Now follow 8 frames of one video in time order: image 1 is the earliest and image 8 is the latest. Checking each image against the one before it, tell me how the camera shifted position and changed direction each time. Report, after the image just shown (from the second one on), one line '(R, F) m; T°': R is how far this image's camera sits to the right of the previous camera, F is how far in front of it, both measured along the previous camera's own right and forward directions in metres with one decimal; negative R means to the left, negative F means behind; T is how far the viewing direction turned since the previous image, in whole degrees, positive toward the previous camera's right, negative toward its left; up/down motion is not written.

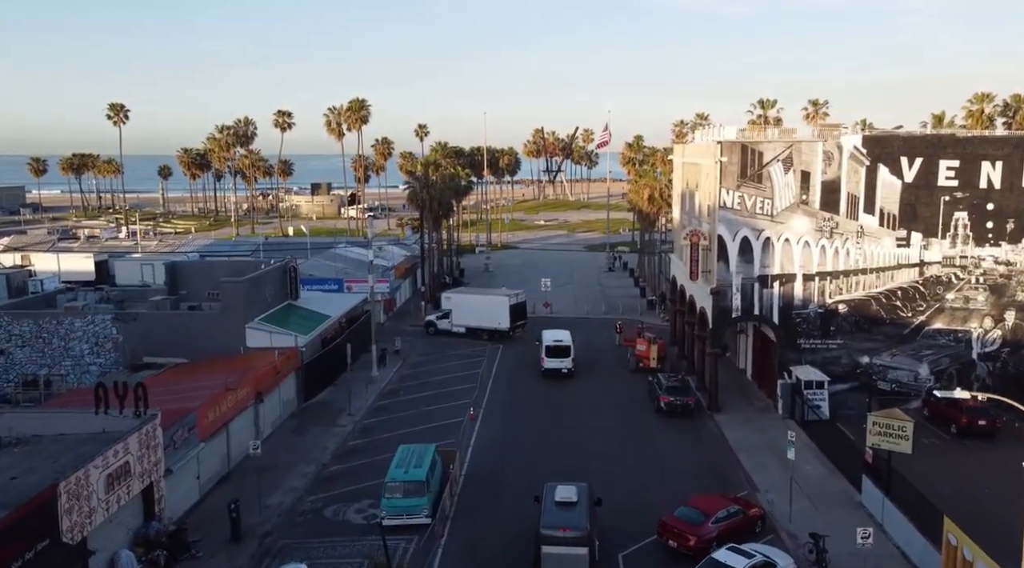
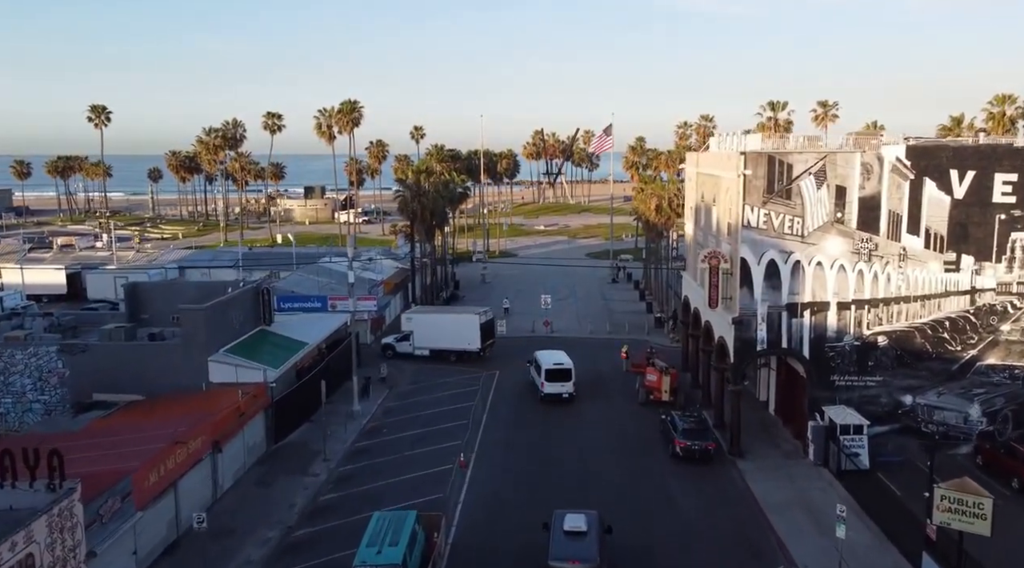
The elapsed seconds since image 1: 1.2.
(+0.1, +4.0) m; 0°
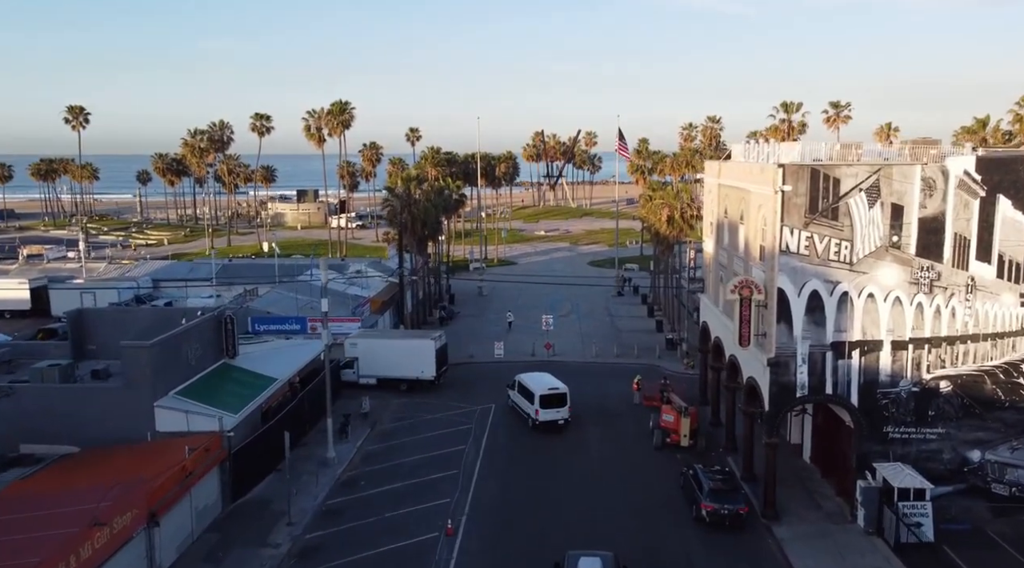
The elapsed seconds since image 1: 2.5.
(+0.1, +4.5) m; 0°
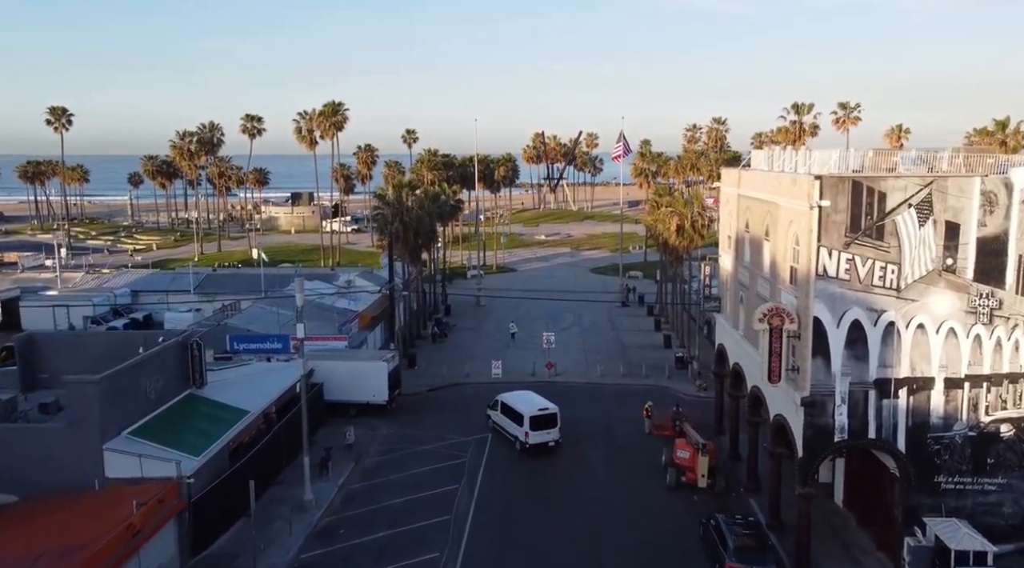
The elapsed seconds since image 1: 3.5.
(+0.1, +3.2) m; 0°
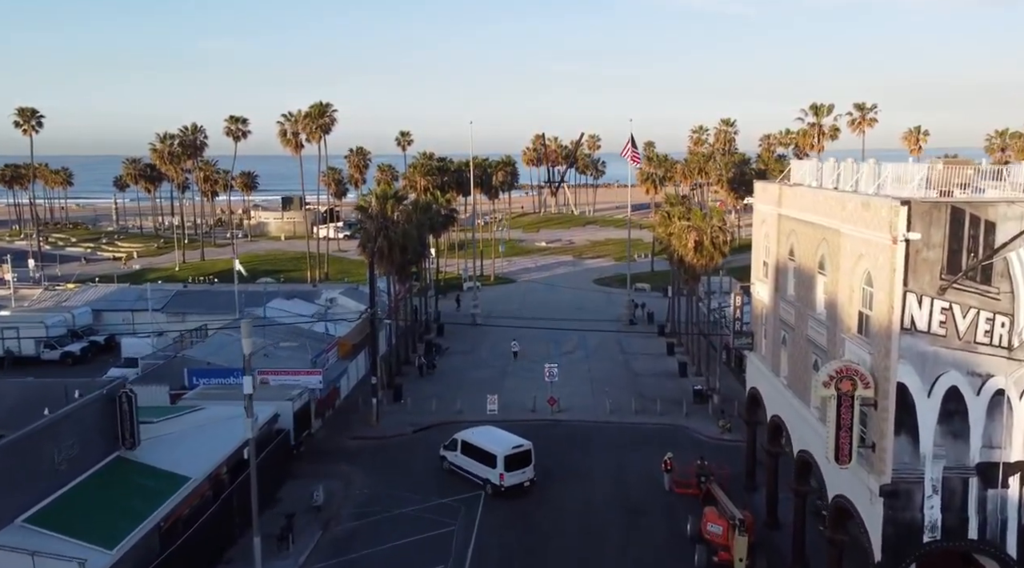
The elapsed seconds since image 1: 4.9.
(+0.1, +5.1) m; 0°
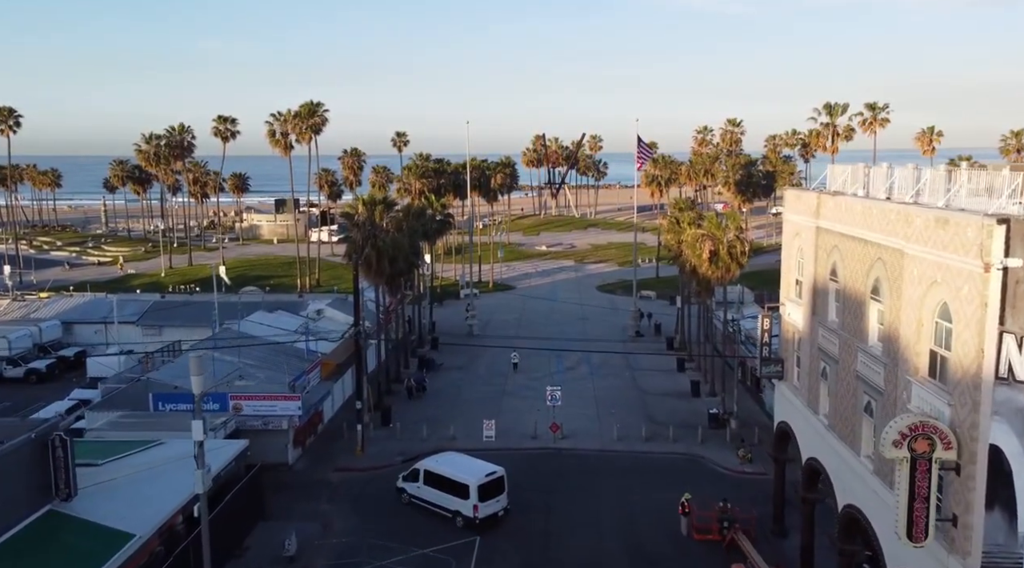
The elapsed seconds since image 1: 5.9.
(0.0, +3.4) m; 0°
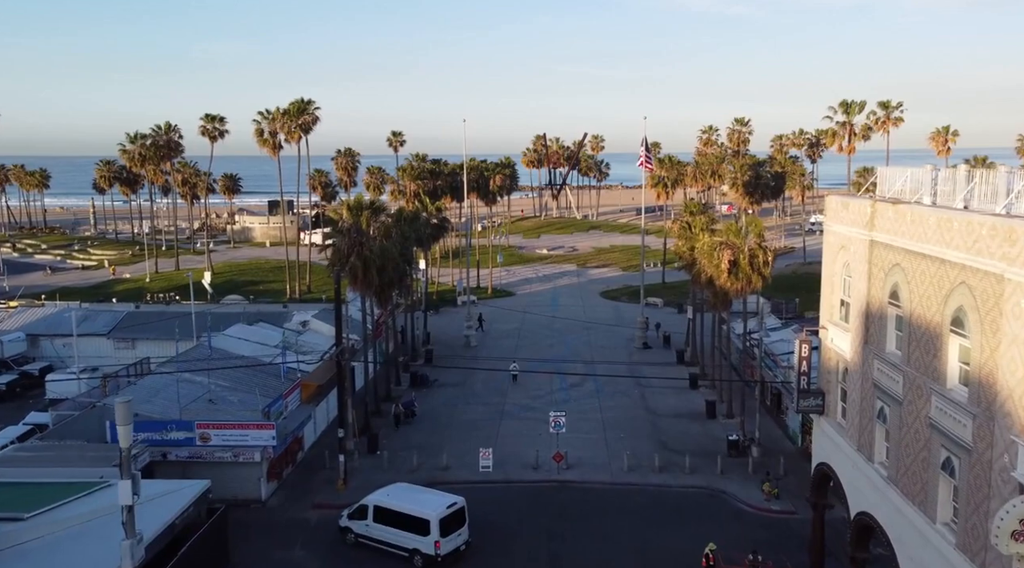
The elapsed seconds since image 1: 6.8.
(0.0, +3.5) m; 0°
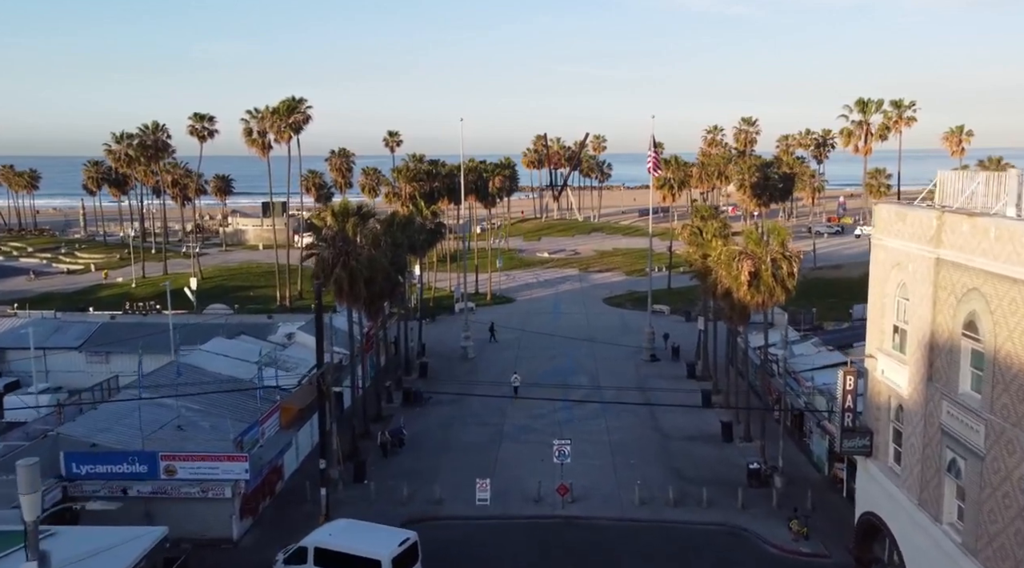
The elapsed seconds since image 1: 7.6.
(0.0, +3.0) m; 0°
